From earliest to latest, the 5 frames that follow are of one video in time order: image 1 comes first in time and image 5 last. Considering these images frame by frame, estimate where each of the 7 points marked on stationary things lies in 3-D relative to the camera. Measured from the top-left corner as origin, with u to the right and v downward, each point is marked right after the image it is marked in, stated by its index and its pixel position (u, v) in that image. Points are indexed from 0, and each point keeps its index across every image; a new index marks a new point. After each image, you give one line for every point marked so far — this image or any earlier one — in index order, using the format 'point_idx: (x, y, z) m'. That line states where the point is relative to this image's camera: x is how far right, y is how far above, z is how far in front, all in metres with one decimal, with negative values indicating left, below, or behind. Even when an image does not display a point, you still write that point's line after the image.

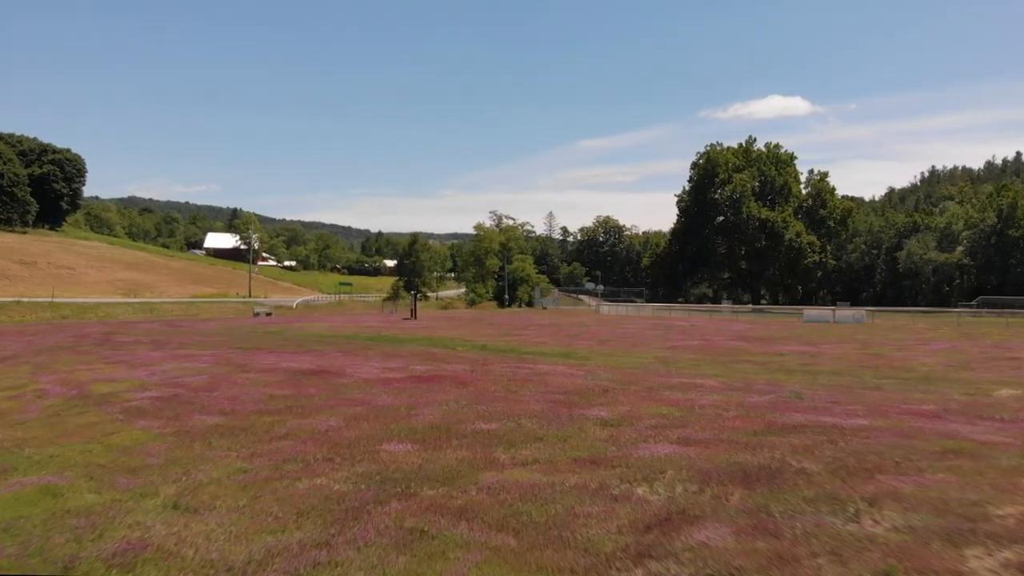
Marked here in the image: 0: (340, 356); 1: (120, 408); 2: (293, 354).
0: (-2.5, -1.0, +15.8) m
1: (-3.7, -1.1, +10.0) m
2: (-3.3, -1.0, +16.1) m
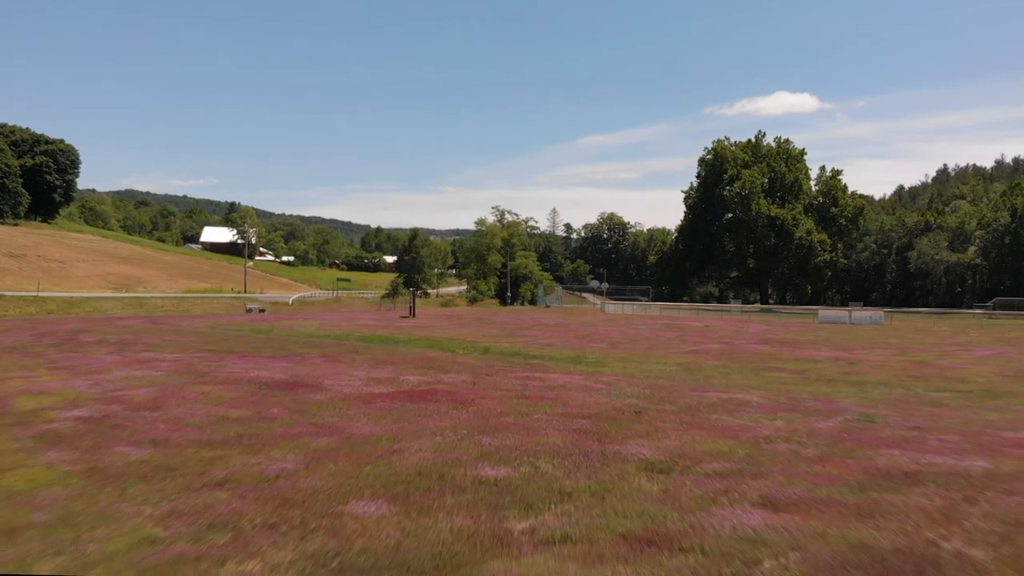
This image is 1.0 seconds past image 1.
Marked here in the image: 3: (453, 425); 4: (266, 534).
0: (-2.4, -1.0, +13.8) m
1: (-3.6, -1.1, +8.0) m
2: (-3.2, -0.9, +14.1) m
3: (-0.4, -0.9, +7.4) m
4: (-1.1, -1.1, +4.7) m
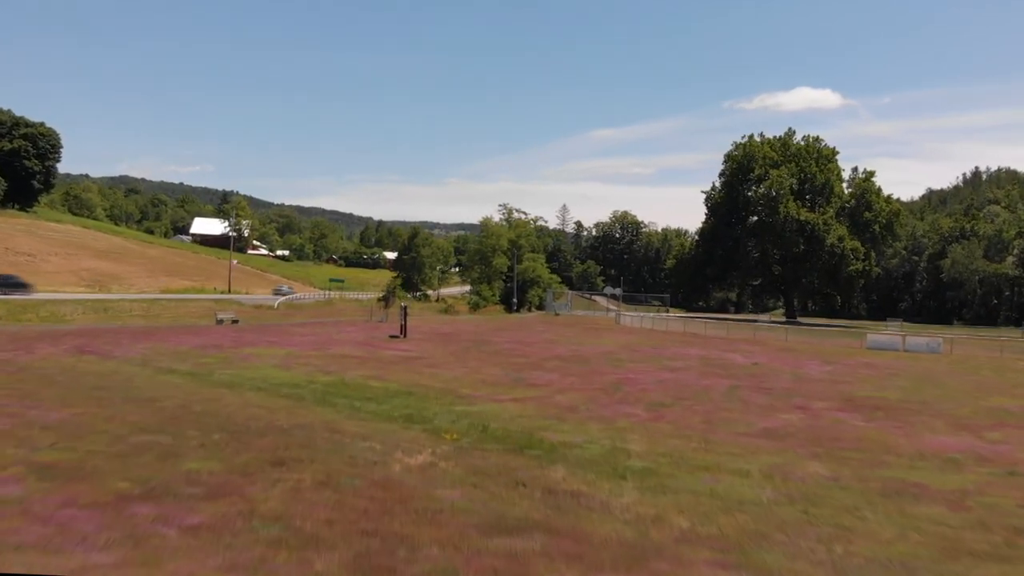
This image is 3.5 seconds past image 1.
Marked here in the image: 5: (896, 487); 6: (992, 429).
0: (-2.4, -1.8, +7.8) m
1: (-3.5, -1.9, +2.0) m
2: (-3.1, -1.7, +8.1) m
3: (-0.4, -1.8, +1.3) m
4: (-1.0, -2.0, -1.3) m
5: (+4.3, -2.3, +12.1) m
6: (+7.7, -2.3, +17.2) m
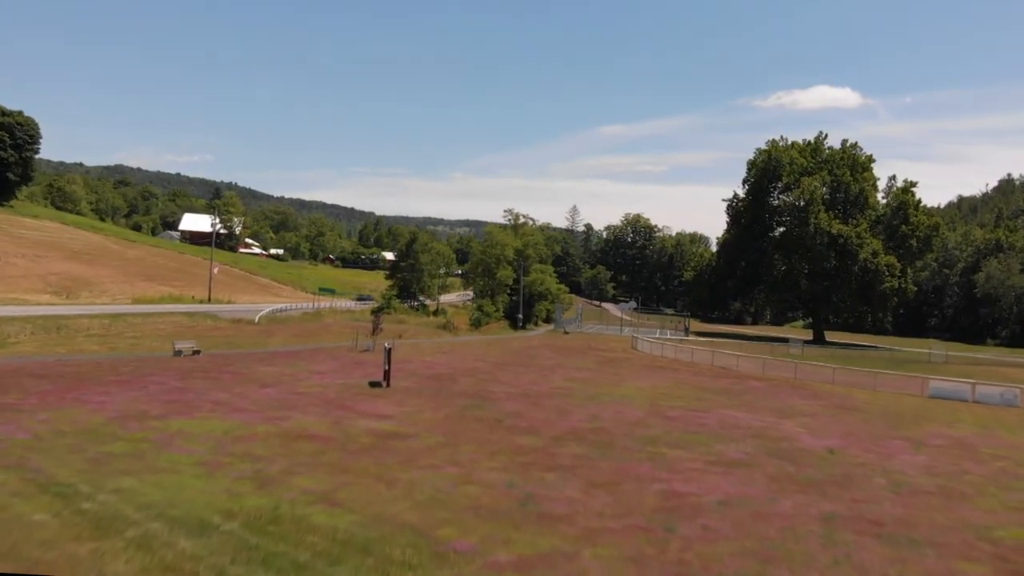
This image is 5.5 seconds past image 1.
0: (-2.3, -3.1, +1.6) m
1: (-3.5, -3.3, -4.1) m
2: (-3.1, -3.1, +1.9) m
3: (-0.4, -3.3, -4.8) m
4: (-1.1, -3.4, -7.5) m
5: (+4.4, -3.7, +5.9) m
6: (+7.8, -3.7, +11.0) m
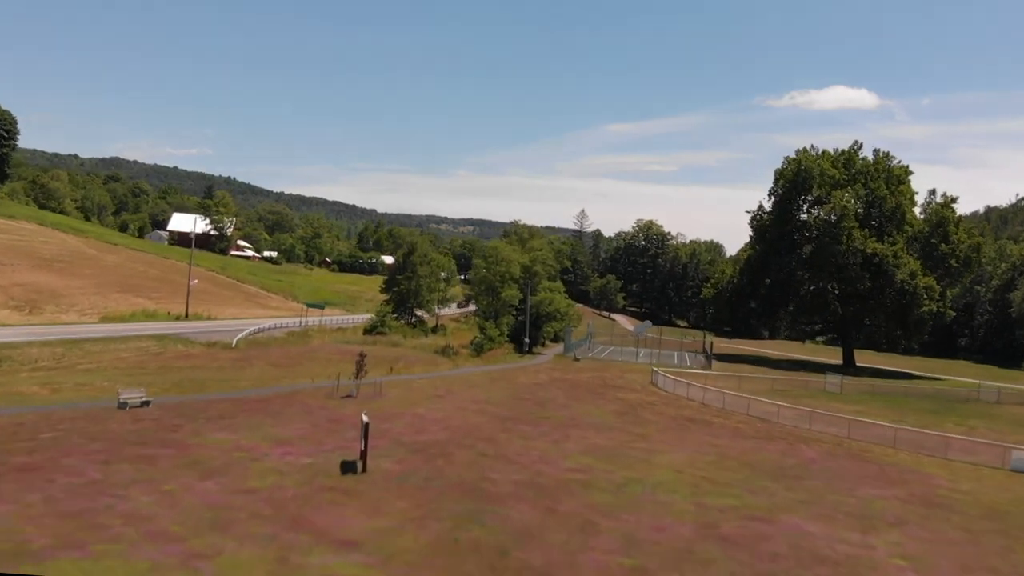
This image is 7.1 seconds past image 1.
0: (-2.3, -4.7, -4.4) m
1: (-3.5, -4.9, -10.1) m
2: (-3.0, -4.6, -4.1) m
3: (-0.3, -4.9, -10.8) m
4: (-1.0, -5.1, -13.4) m
5: (+4.4, -5.3, -0.1) m
6: (+7.9, -5.4, +5.0) m
